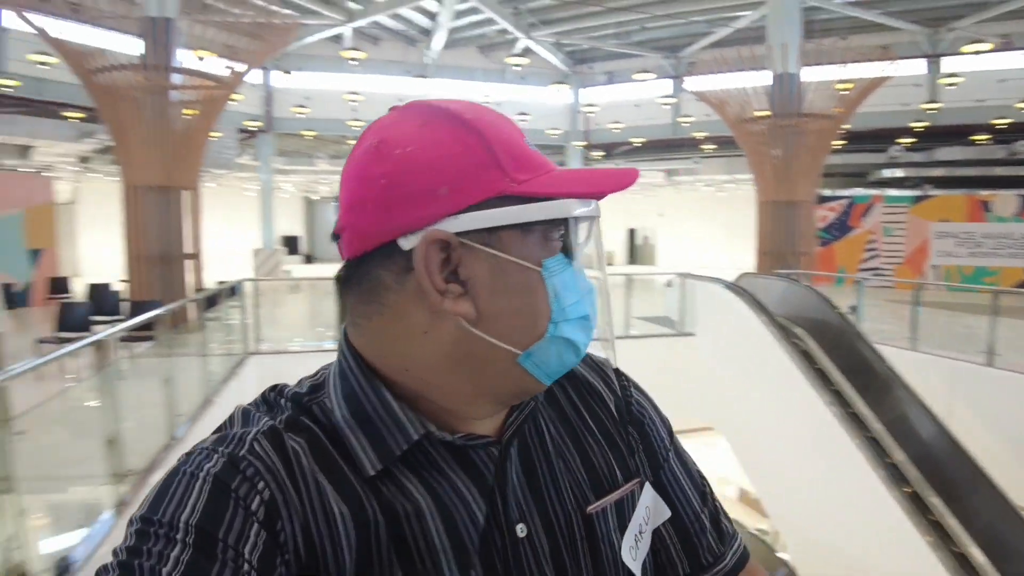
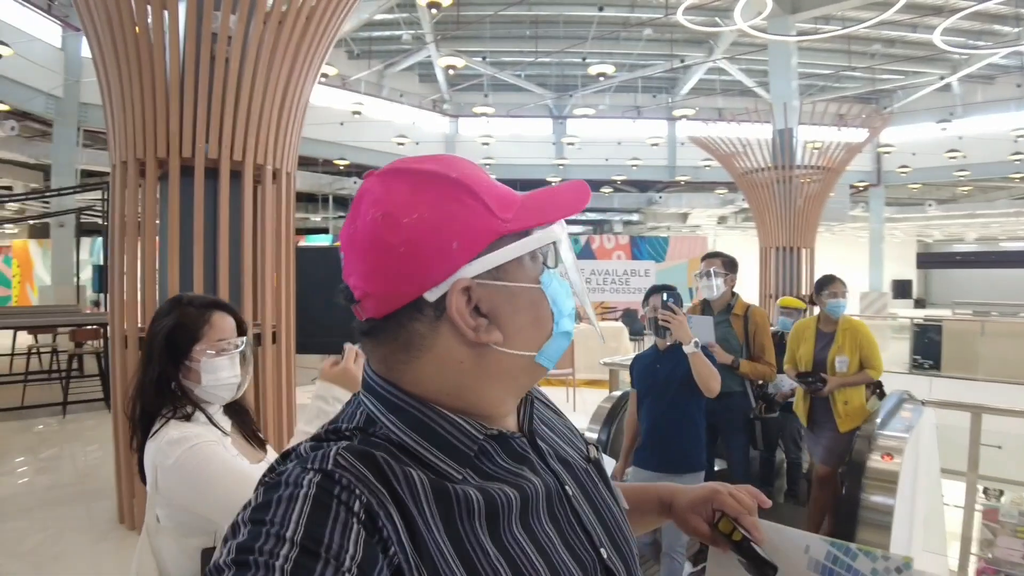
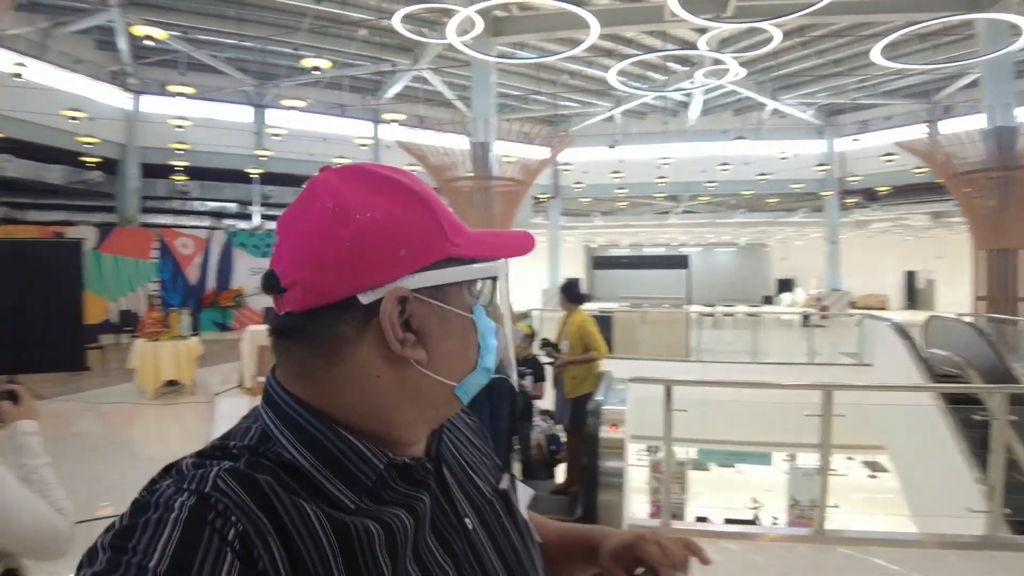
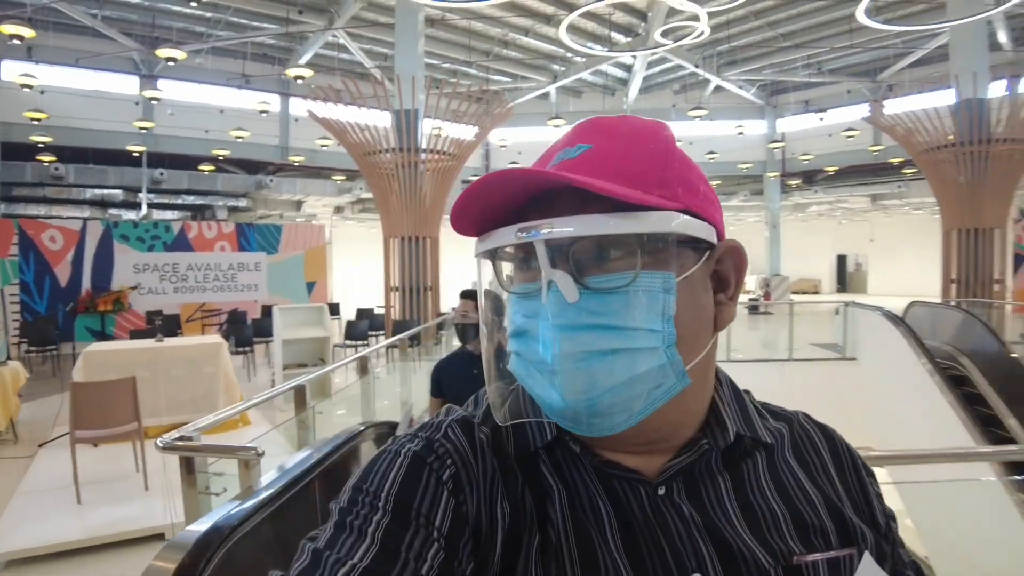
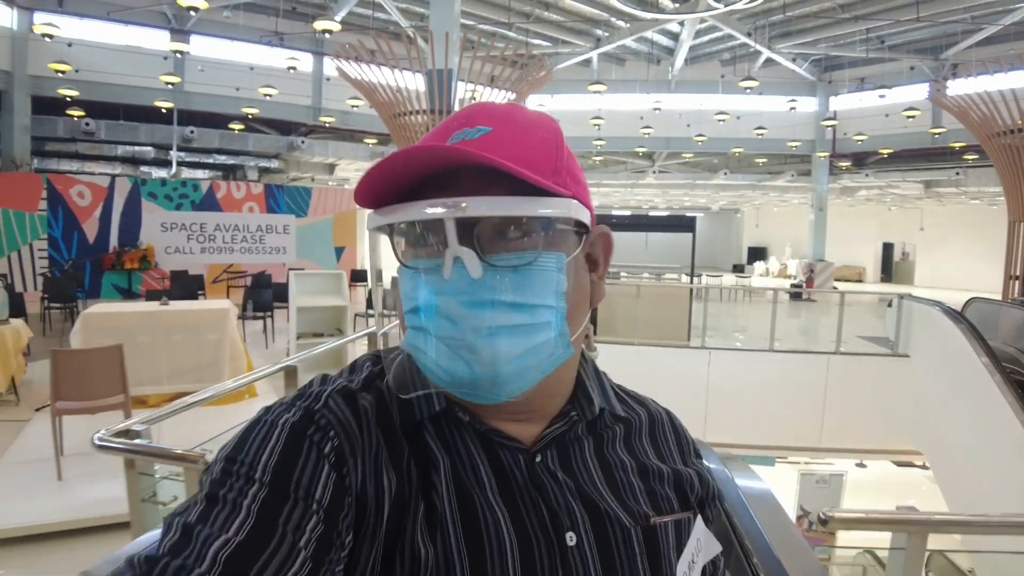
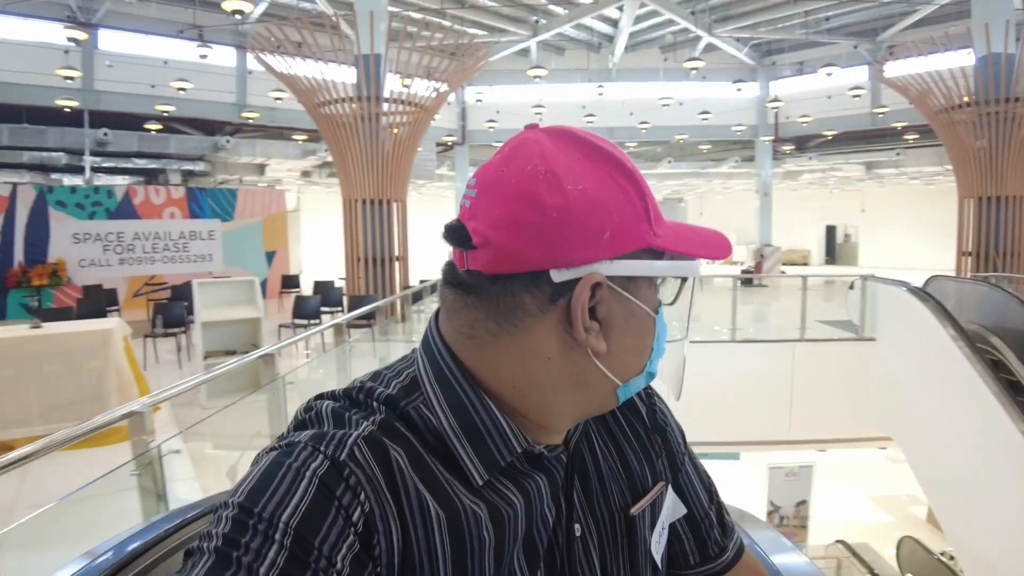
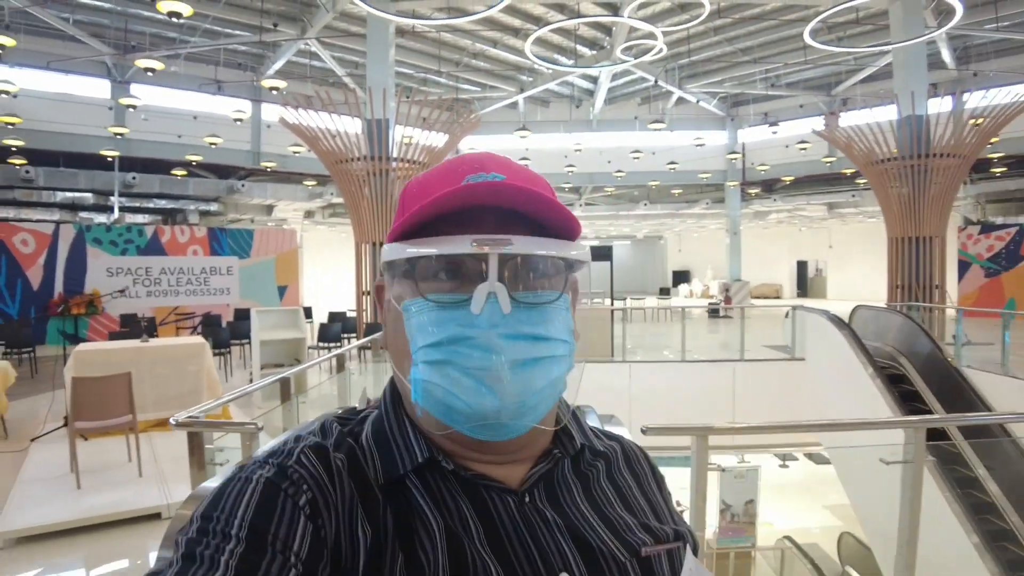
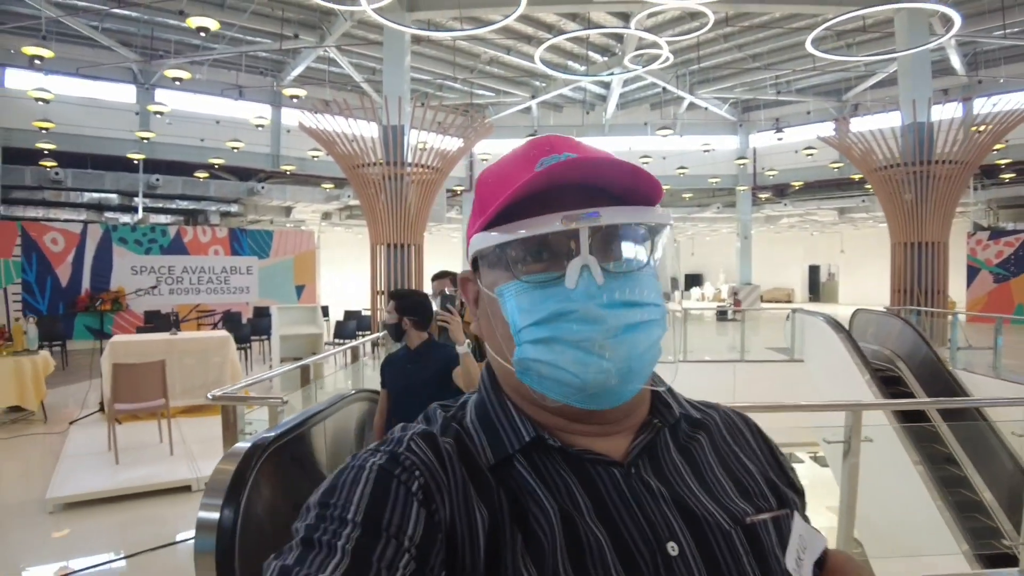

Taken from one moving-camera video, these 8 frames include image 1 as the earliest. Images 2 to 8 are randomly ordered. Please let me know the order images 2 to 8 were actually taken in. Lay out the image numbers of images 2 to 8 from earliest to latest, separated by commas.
6, 5, 4, 7, 8, 3, 2
